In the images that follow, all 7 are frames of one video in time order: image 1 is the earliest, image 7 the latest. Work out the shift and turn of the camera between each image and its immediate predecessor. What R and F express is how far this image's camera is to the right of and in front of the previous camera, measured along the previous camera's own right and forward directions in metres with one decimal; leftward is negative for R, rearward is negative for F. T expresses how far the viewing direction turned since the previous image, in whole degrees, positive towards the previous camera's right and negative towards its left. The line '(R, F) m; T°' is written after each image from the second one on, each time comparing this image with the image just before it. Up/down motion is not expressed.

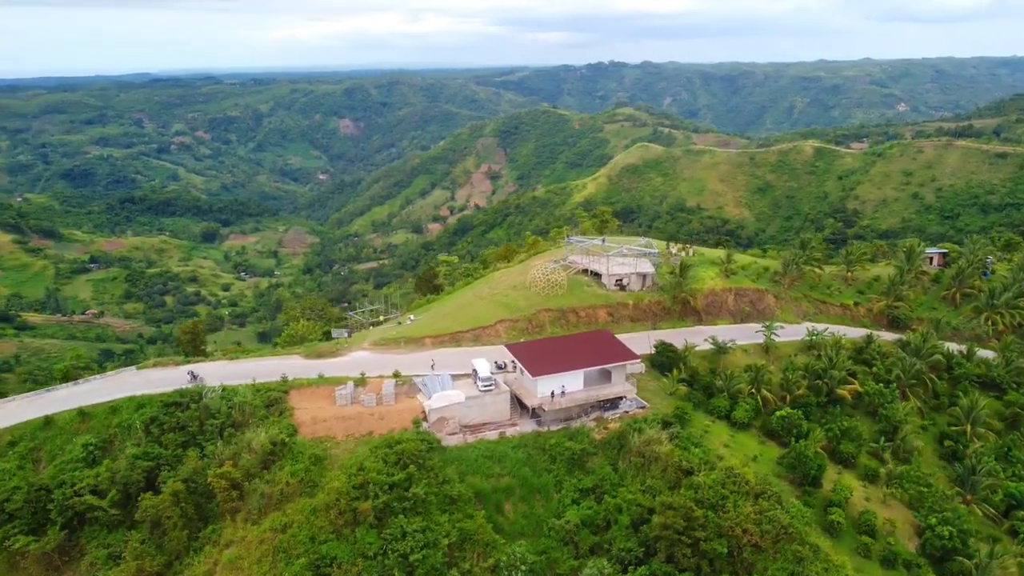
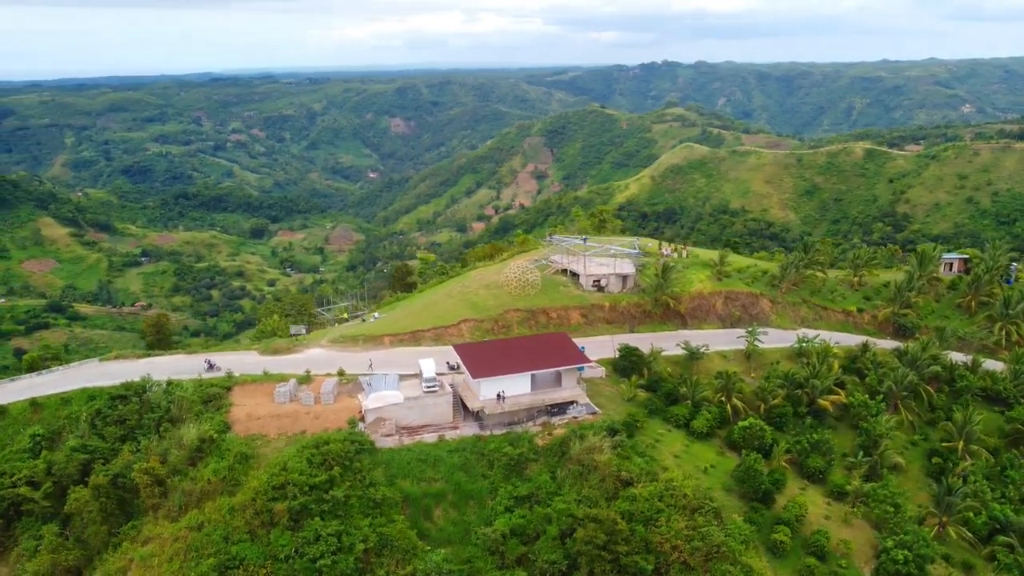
(+3.7, +1.1) m; -4°
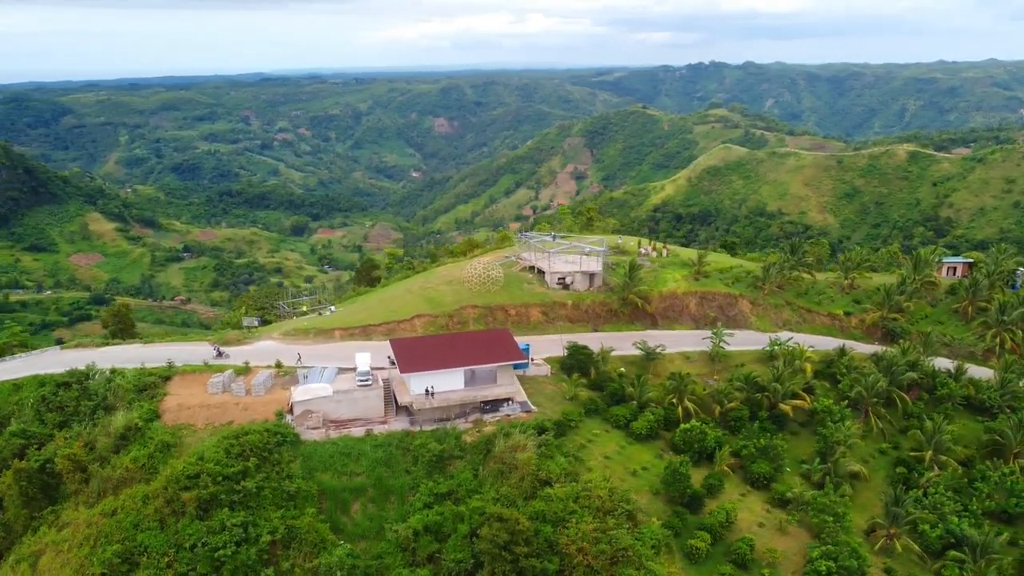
(+3.8, +0.5) m; -3°
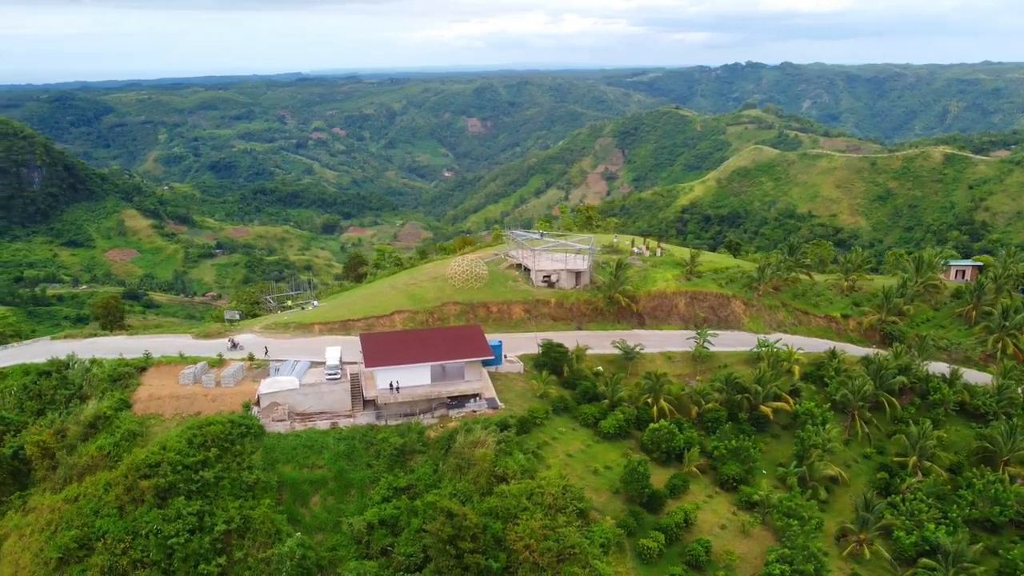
(+2.3, +0.1) m; -2°
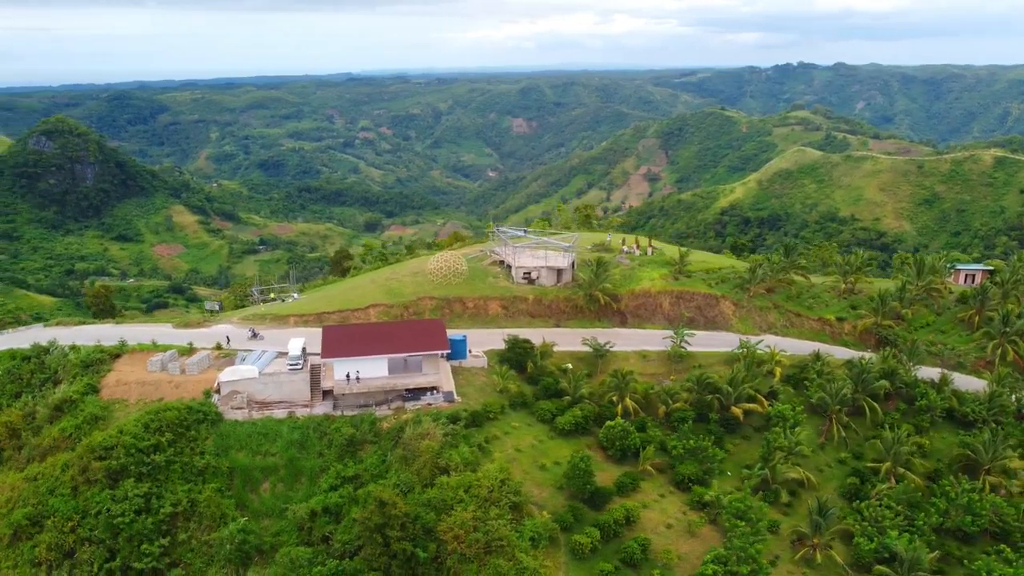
(+3.1, -0.1) m; -3°
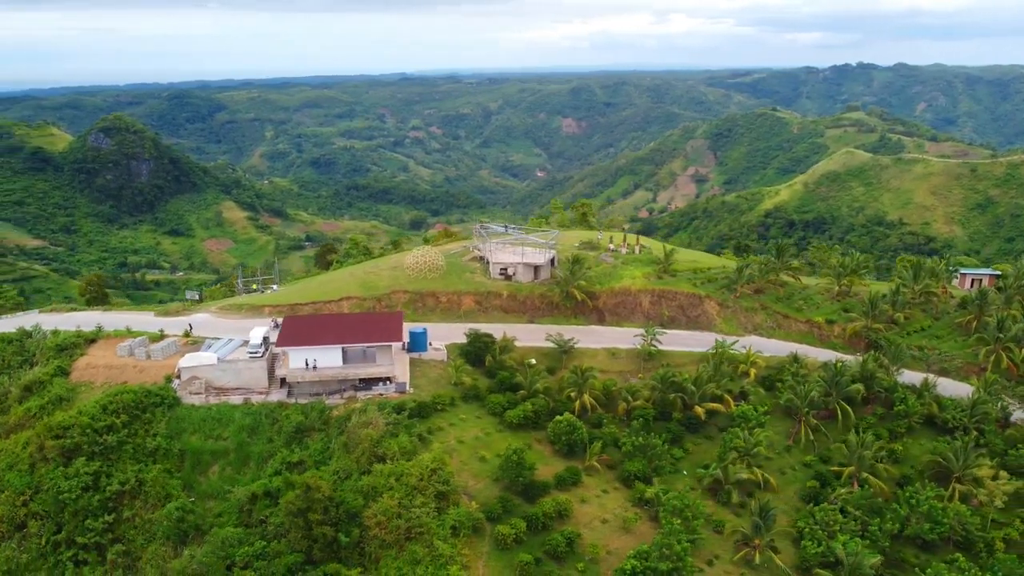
(+3.5, -0.2) m; -4°
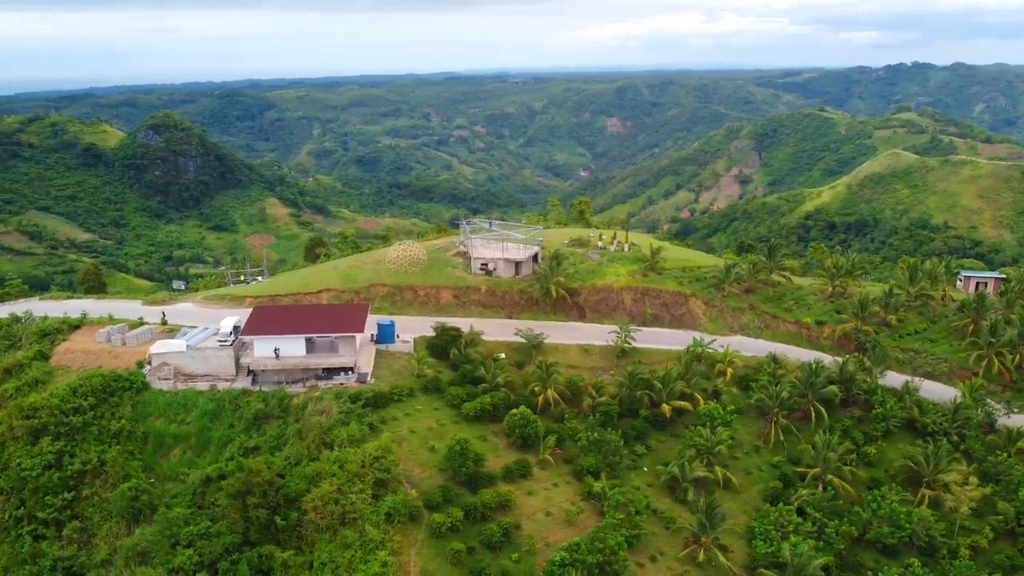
(+3.1, -0.2) m; -3°
